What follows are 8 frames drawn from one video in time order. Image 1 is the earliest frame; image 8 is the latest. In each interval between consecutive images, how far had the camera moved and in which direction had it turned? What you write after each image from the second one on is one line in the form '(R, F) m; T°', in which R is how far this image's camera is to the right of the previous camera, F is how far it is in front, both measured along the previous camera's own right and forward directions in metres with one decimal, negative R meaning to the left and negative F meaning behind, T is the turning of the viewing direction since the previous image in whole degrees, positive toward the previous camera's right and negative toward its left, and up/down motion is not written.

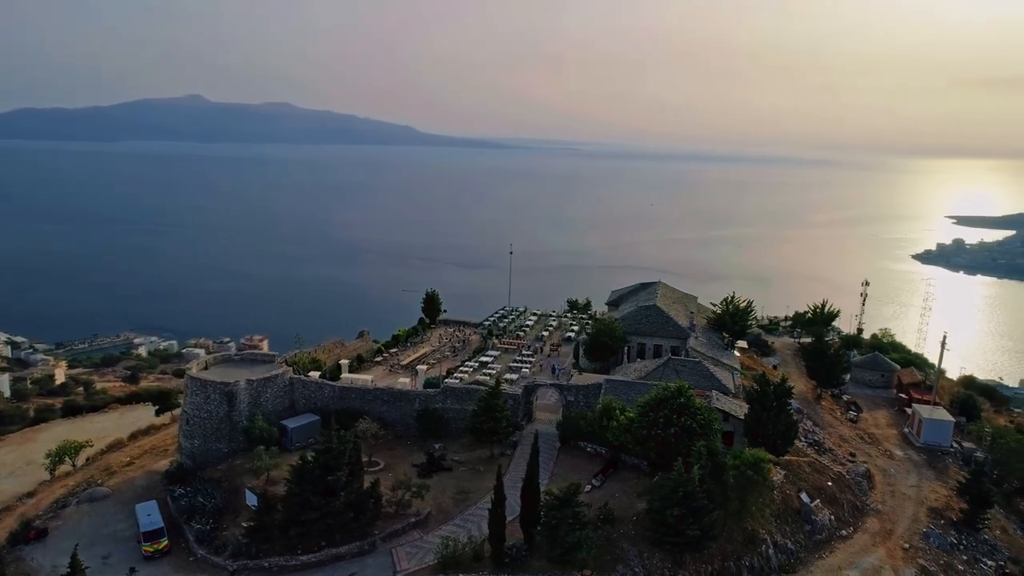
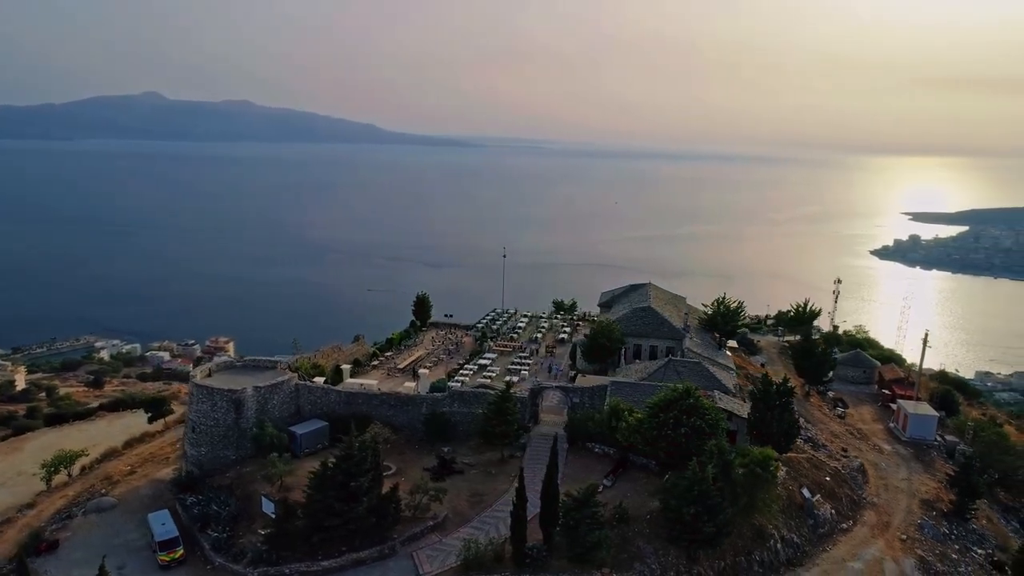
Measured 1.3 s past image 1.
(-1.2, -0.4) m; +2°
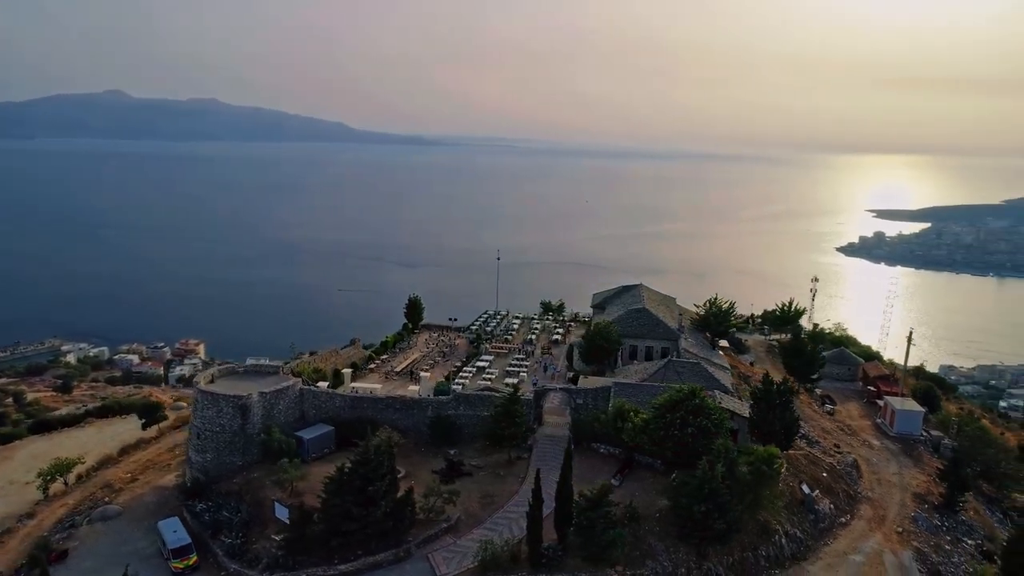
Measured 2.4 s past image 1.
(-1.0, -0.3) m; +2°
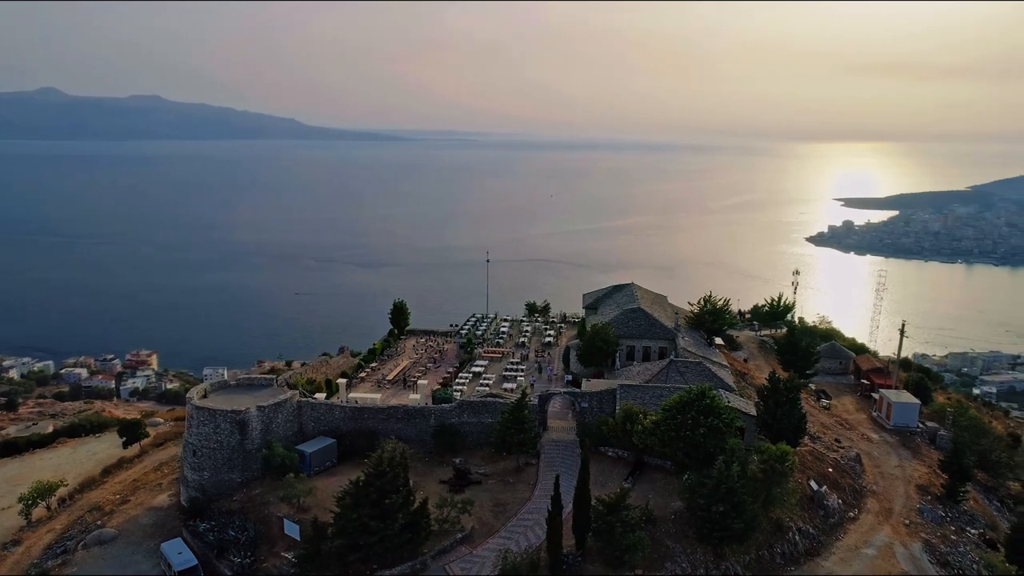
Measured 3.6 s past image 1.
(-1.1, +0.3) m; +2°
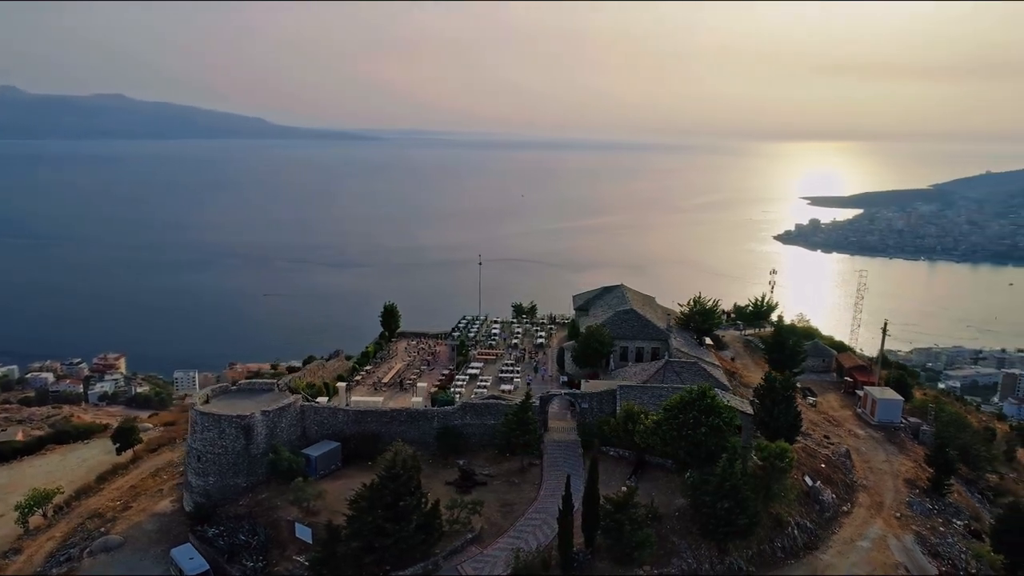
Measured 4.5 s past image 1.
(-0.9, -0.4) m; +2°
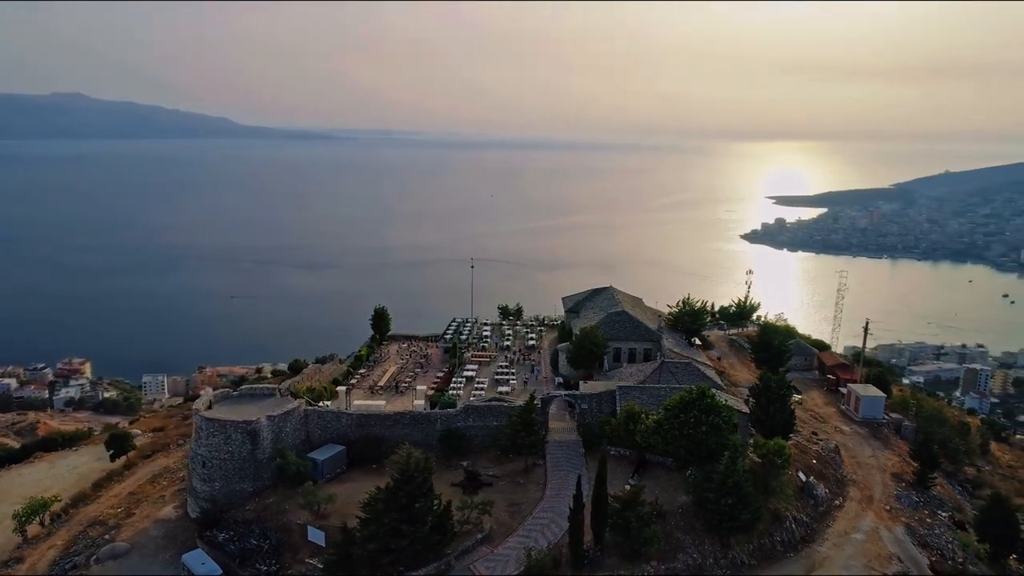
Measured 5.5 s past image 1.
(-0.9, -0.5) m; +2°
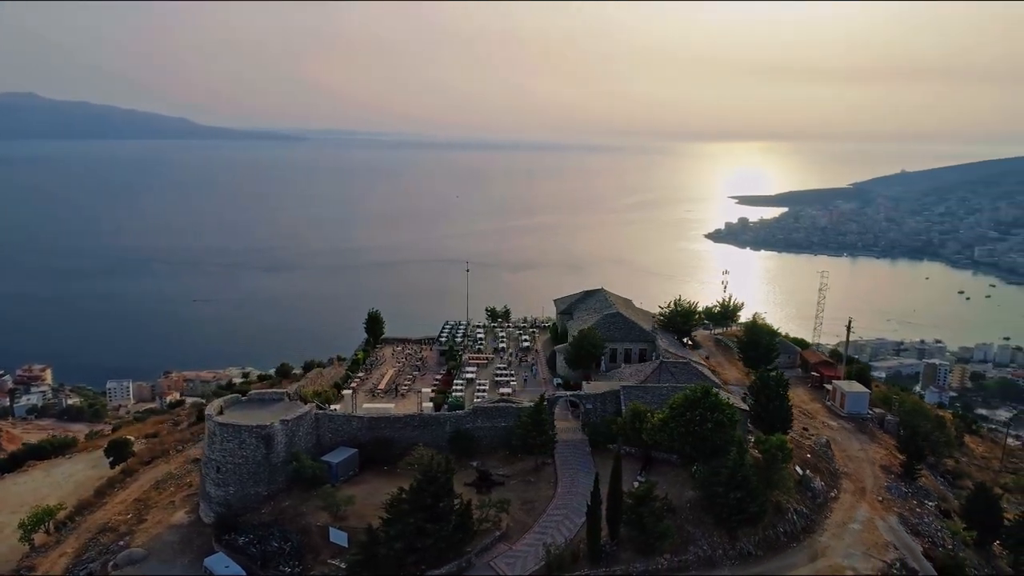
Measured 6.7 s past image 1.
(-1.2, -0.6) m; +2°
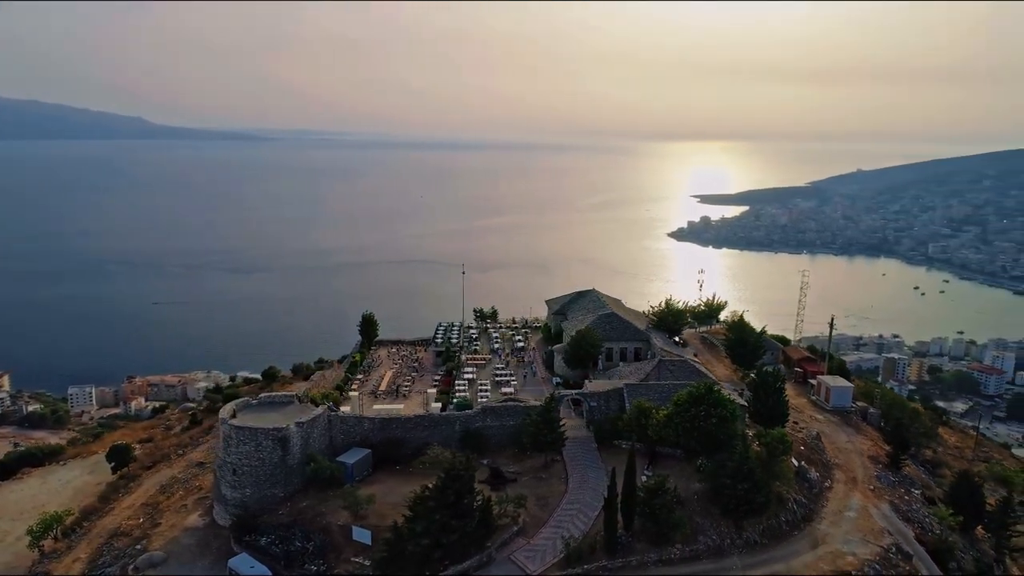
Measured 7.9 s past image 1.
(-1.3, -0.7) m; +2°
